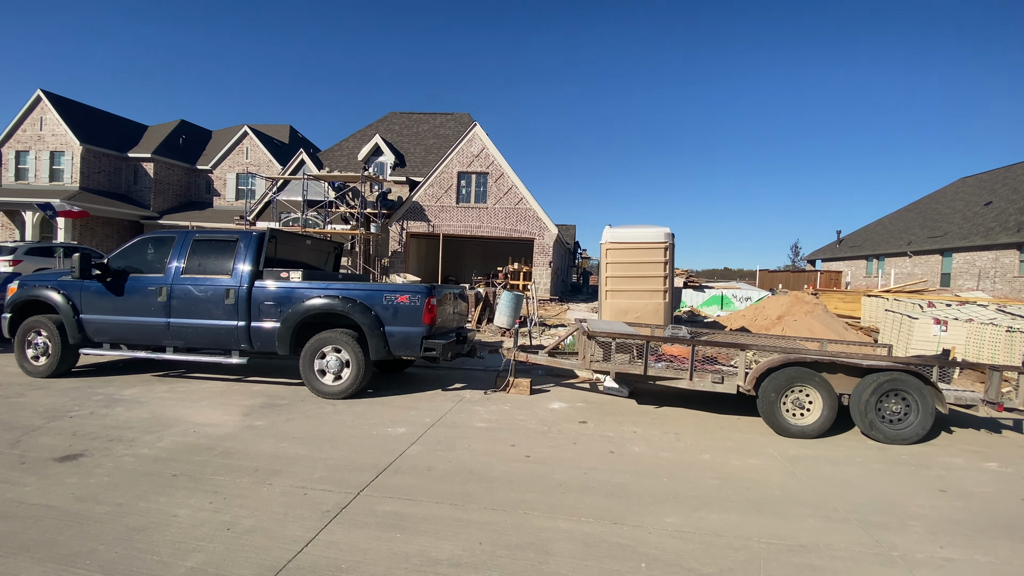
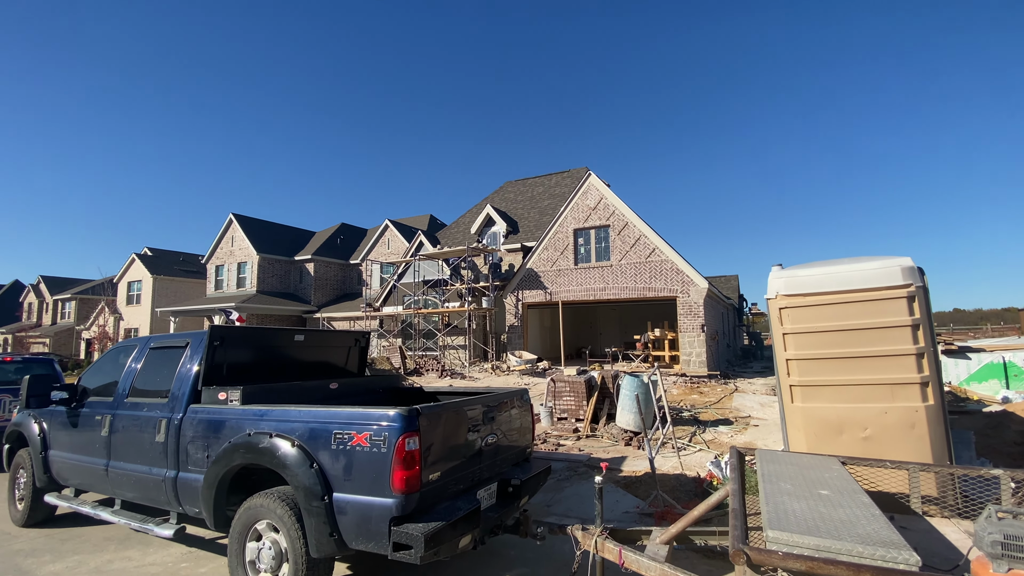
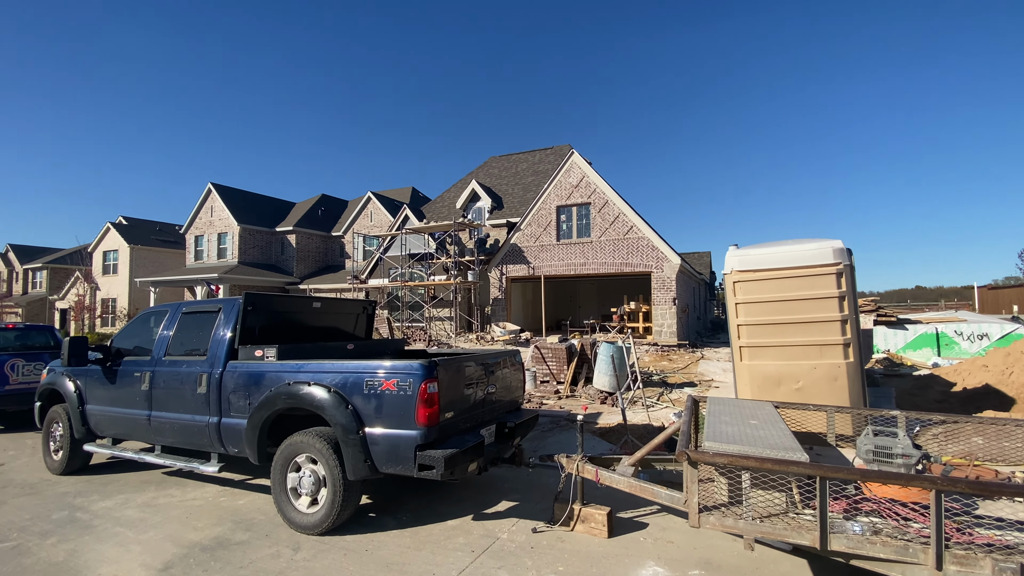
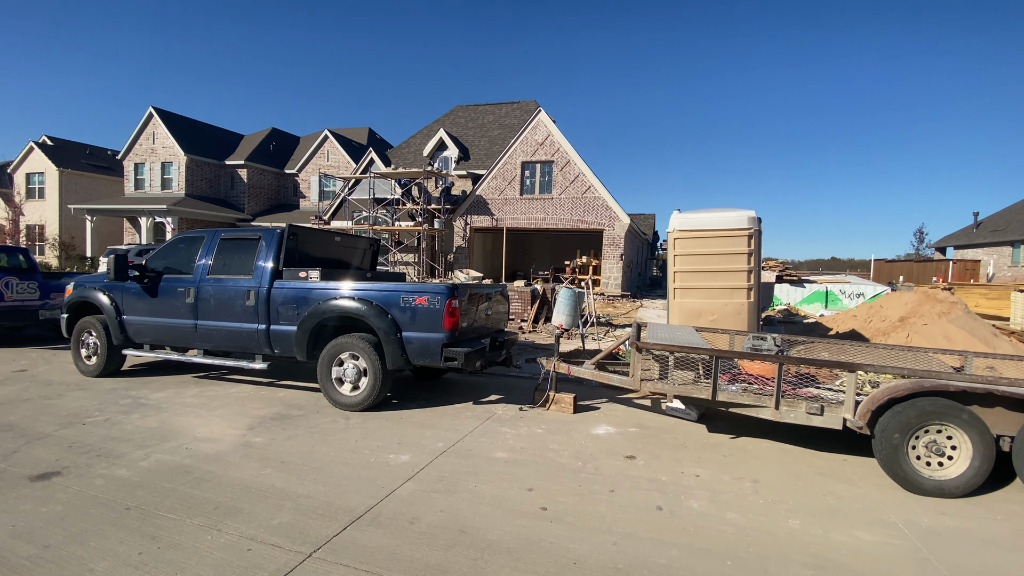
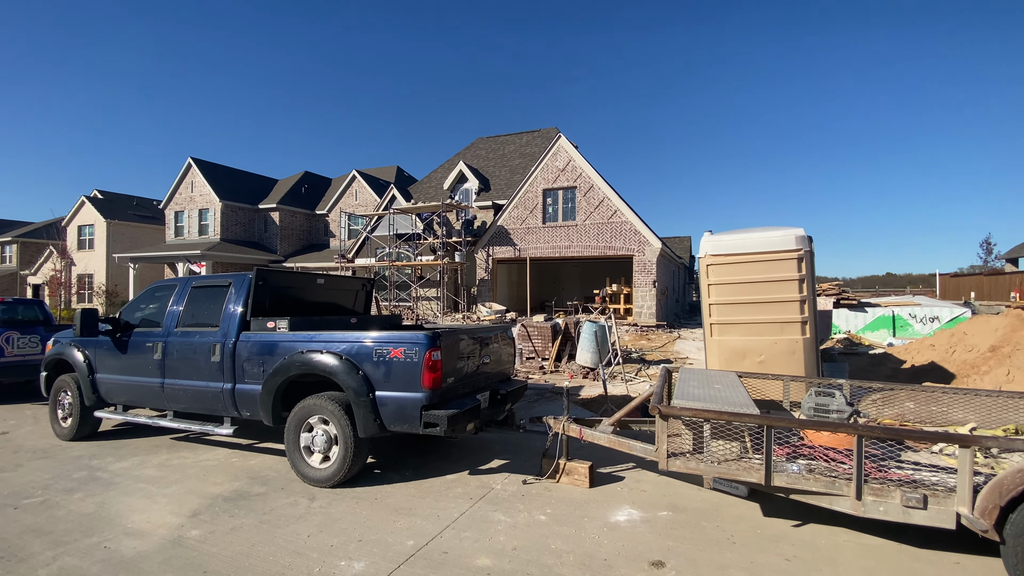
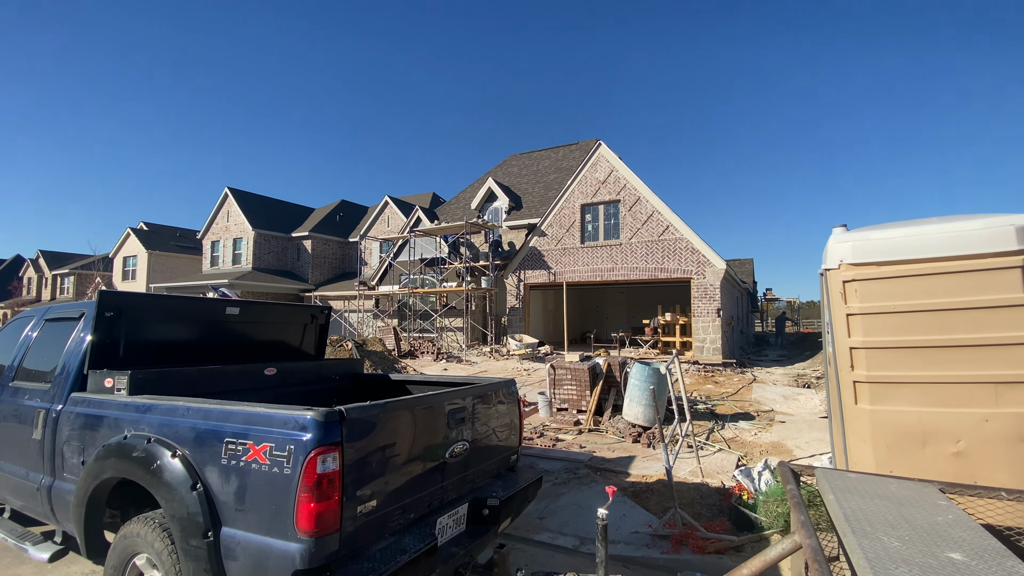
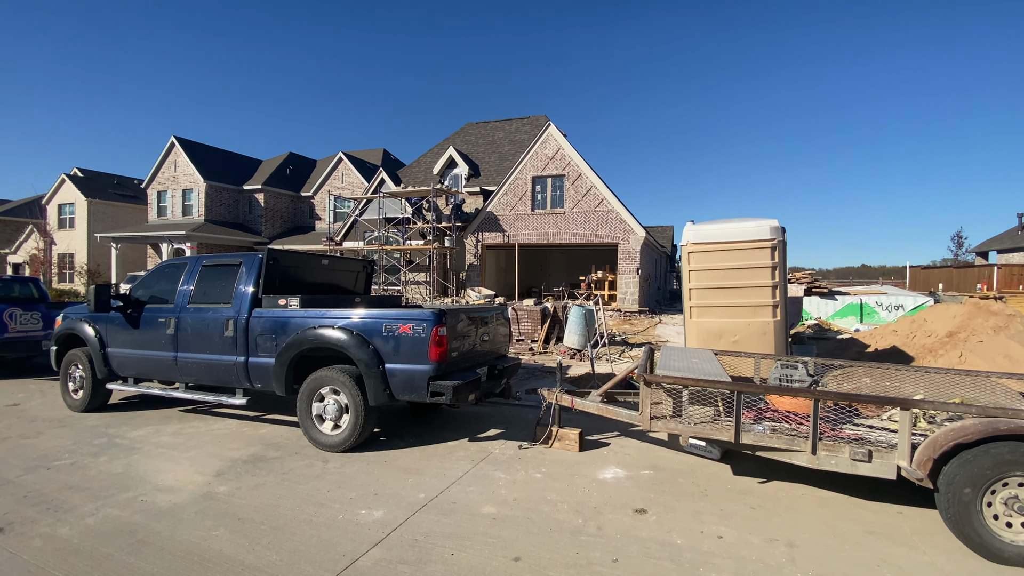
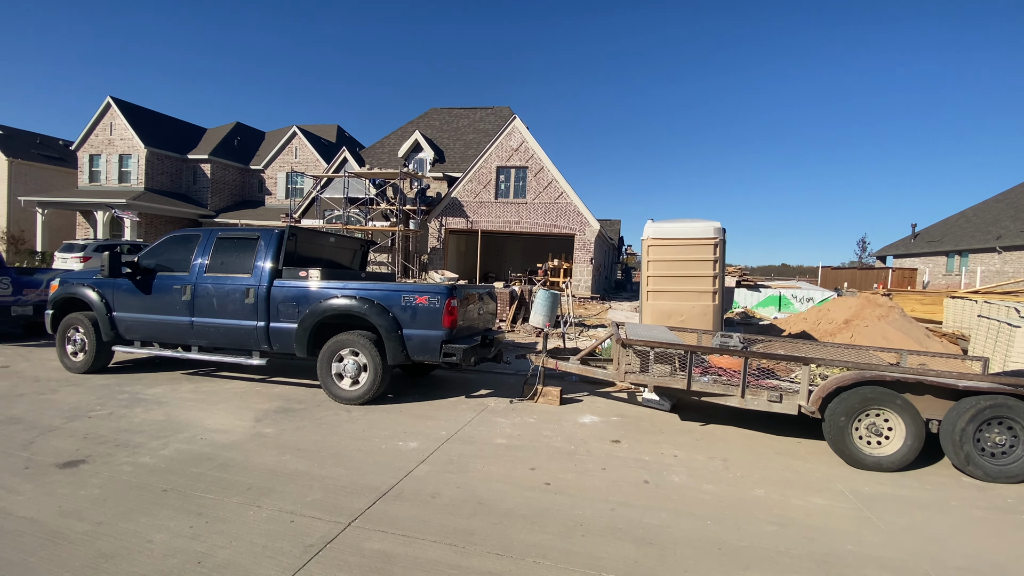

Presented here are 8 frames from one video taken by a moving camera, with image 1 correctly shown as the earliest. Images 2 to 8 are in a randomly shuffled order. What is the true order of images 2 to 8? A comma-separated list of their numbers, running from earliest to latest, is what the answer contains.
8, 4, 7, 5, 3, 2, 6
